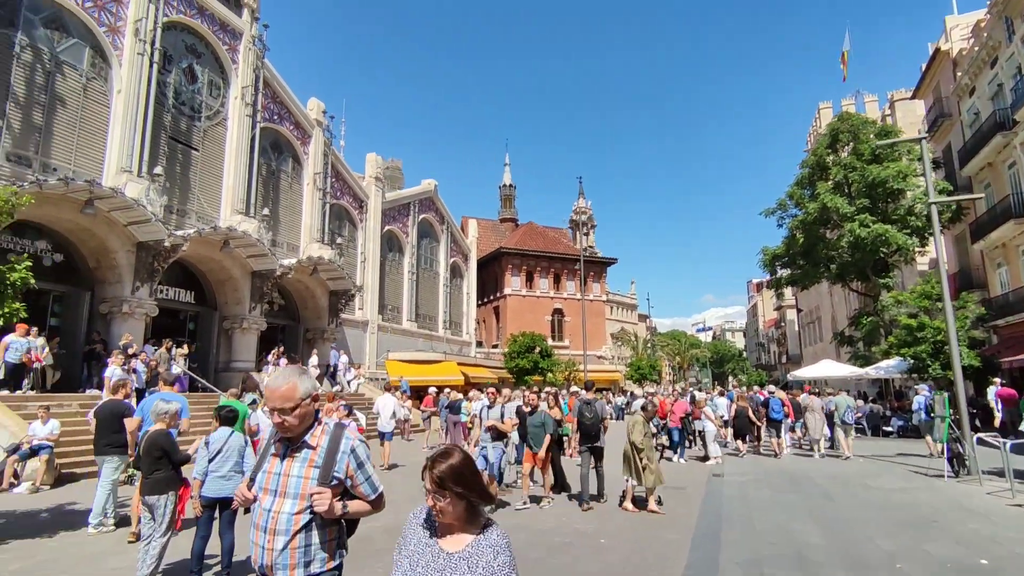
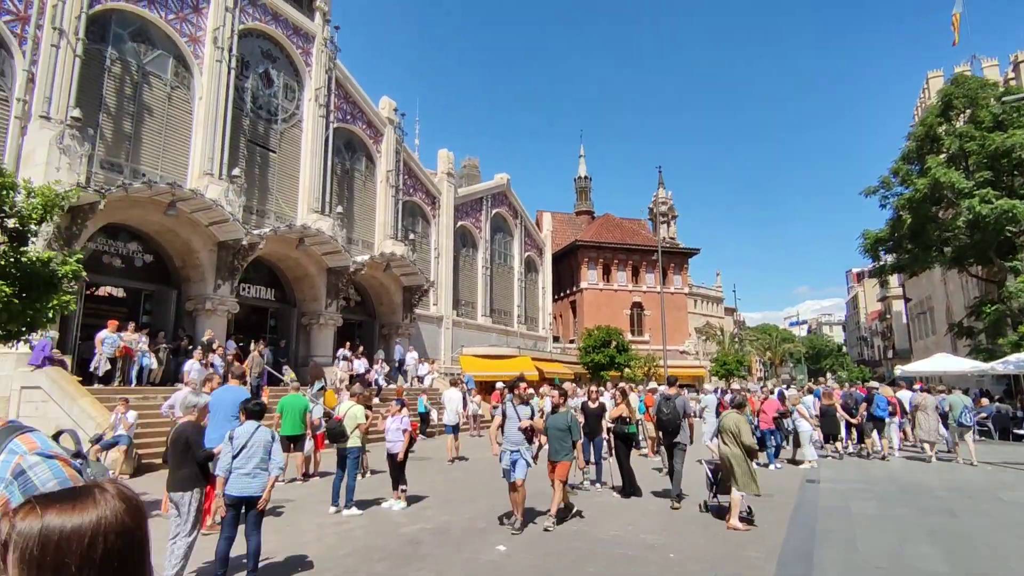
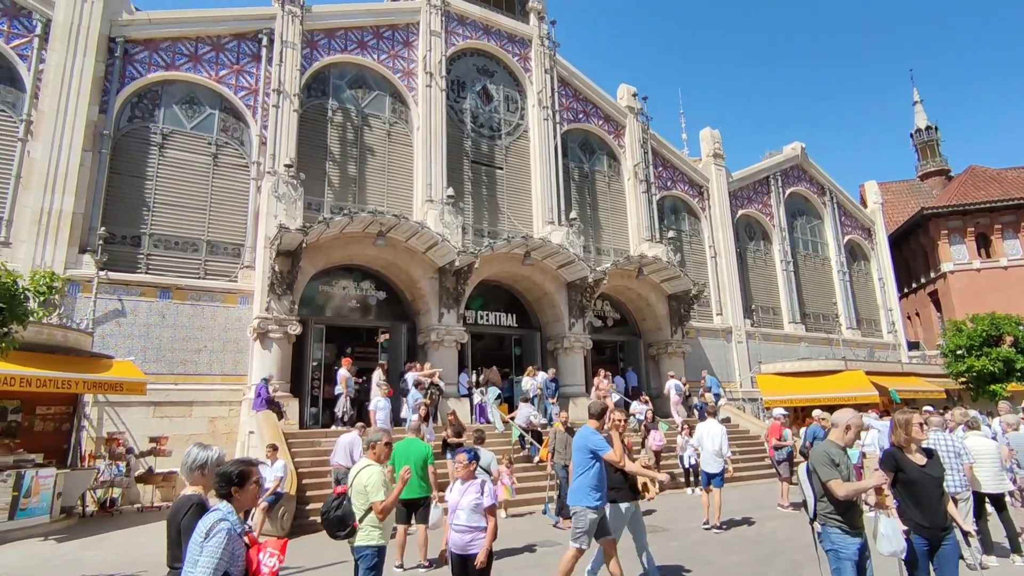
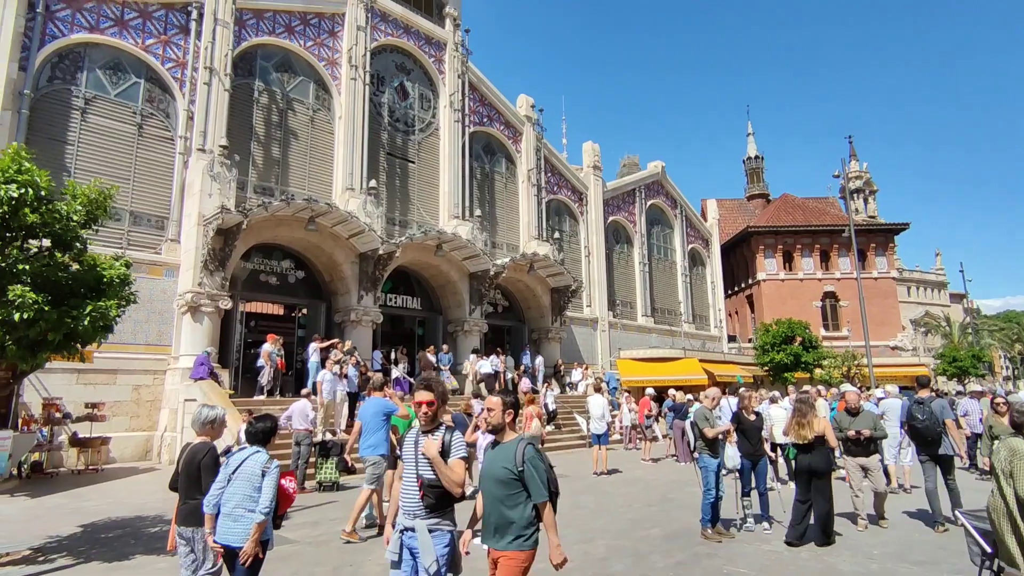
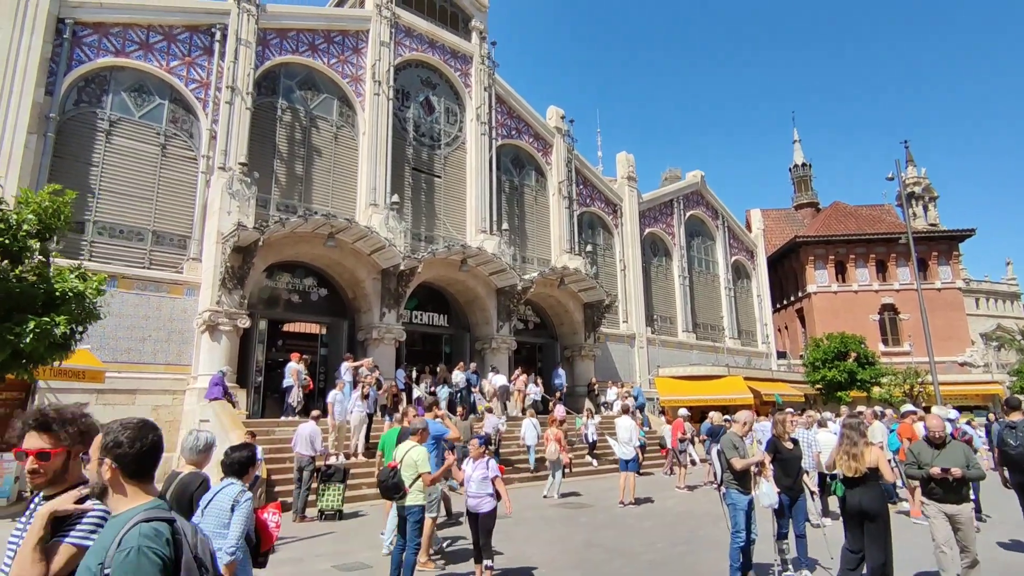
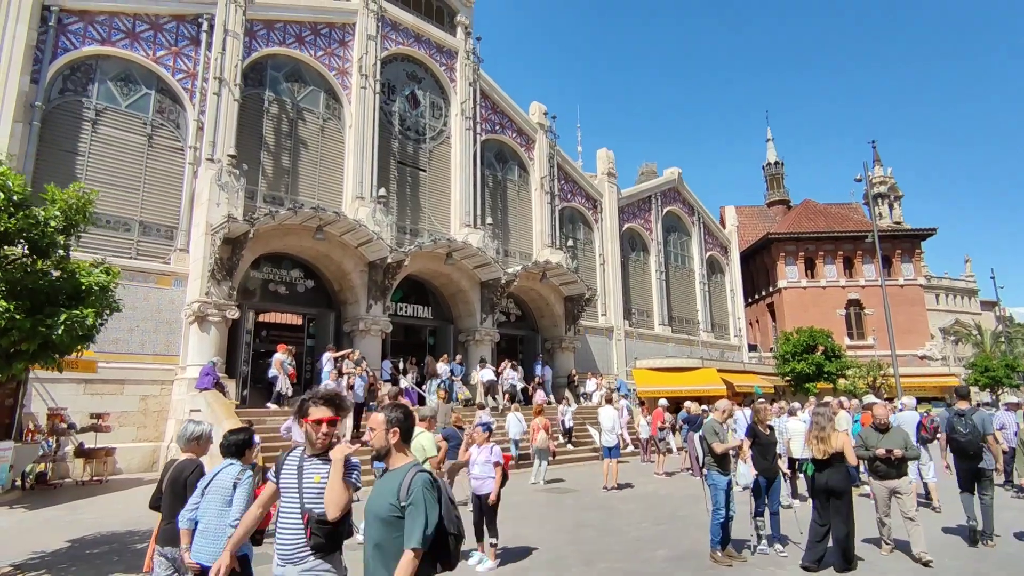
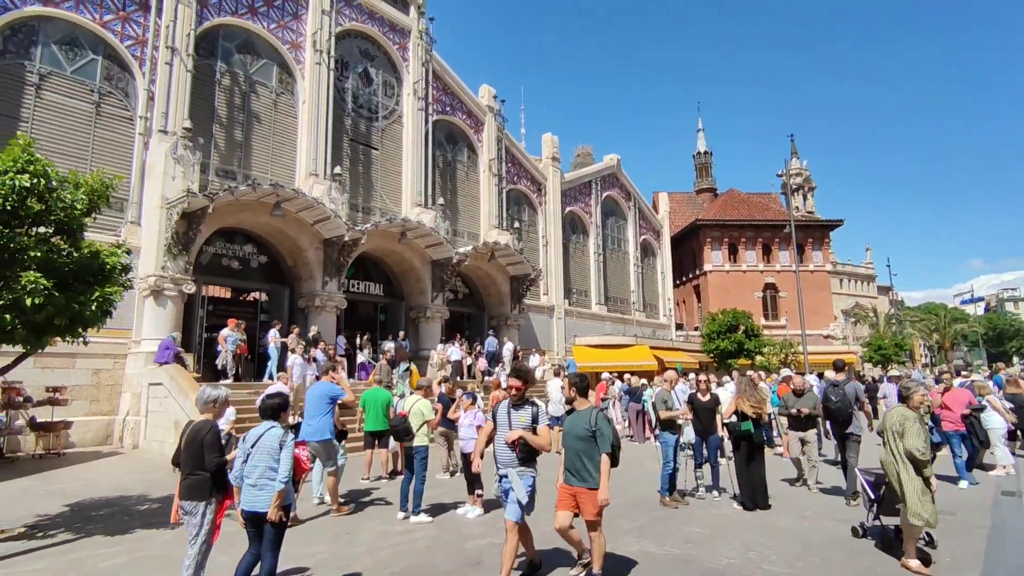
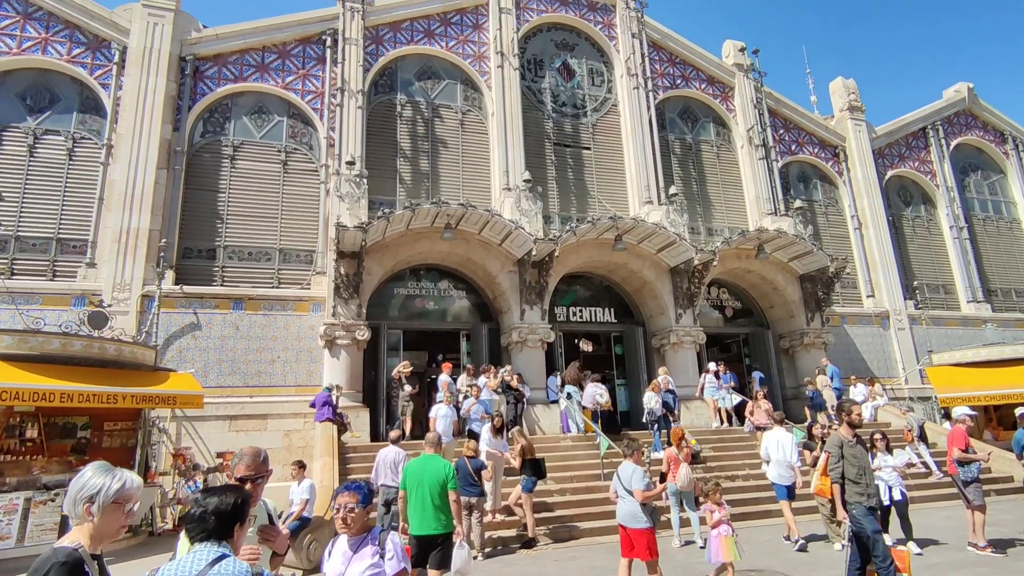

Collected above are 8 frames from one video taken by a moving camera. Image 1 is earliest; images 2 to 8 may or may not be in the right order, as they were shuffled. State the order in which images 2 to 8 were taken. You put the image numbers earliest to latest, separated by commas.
2, 7, 4, 6, 5, 3, 8
